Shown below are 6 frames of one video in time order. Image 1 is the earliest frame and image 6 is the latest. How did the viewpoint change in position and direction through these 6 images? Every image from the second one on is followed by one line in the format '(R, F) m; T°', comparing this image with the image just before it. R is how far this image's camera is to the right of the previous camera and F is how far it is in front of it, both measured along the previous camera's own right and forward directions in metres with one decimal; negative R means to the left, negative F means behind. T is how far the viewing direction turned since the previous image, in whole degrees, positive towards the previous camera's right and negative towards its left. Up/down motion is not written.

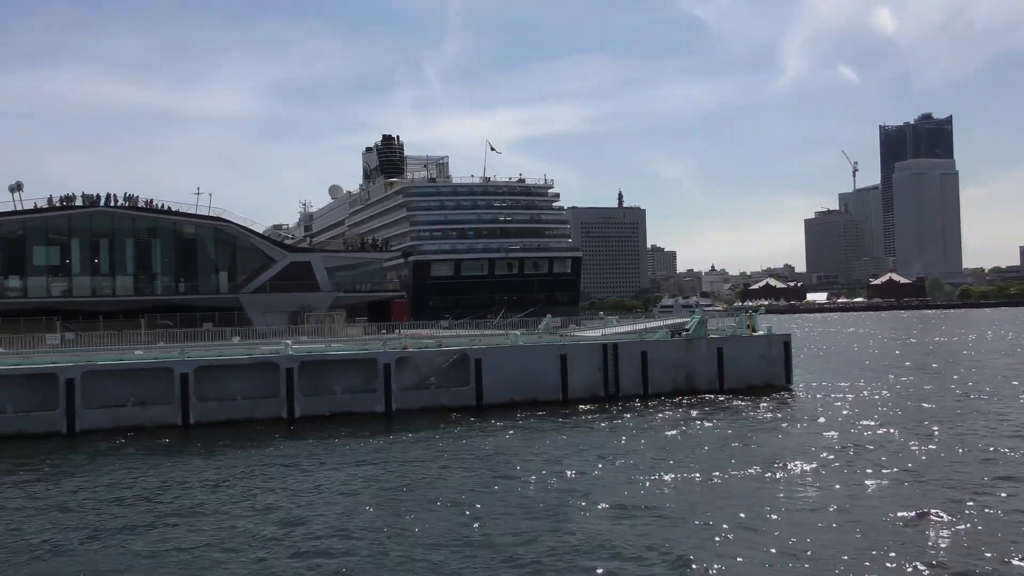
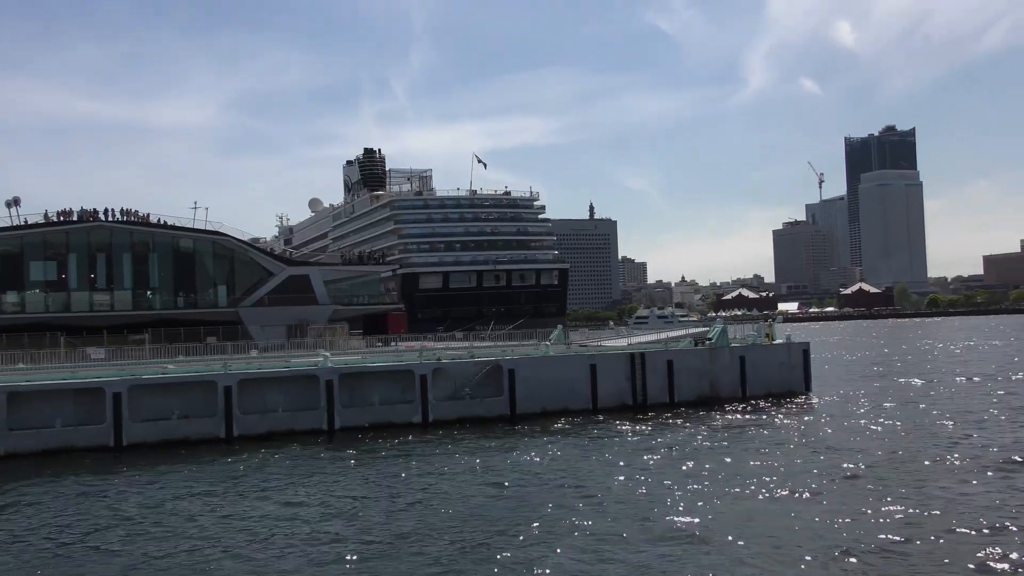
(-1.8, -0.5) m; +2°
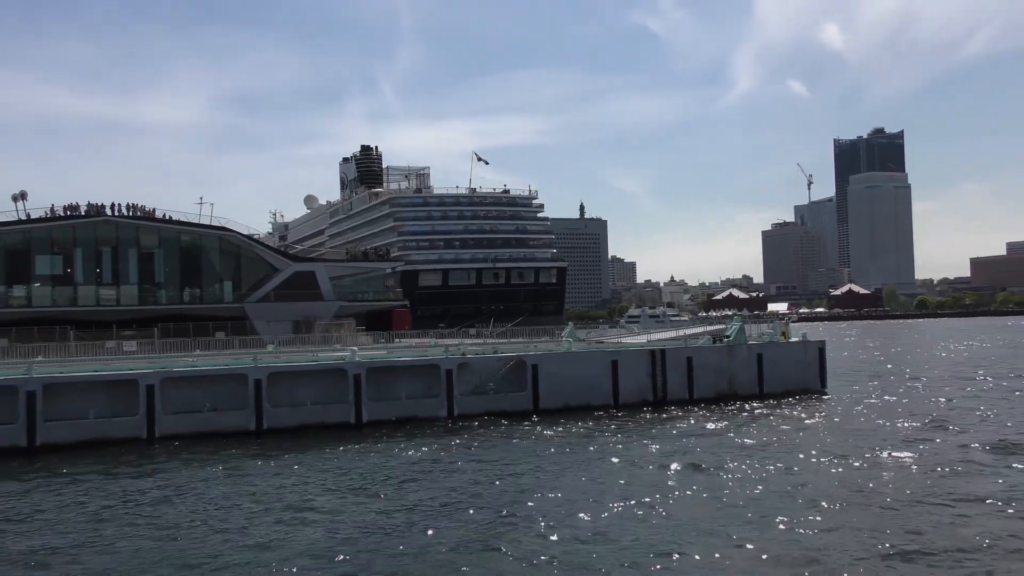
(-1.1, -0.3) m; 0°
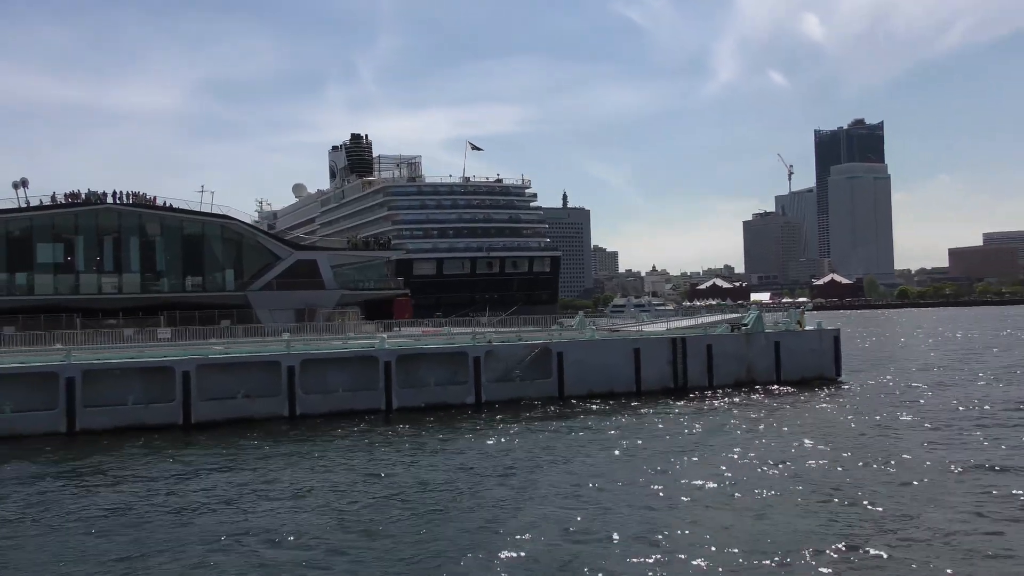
(-1.3, -0.3) m; +1°
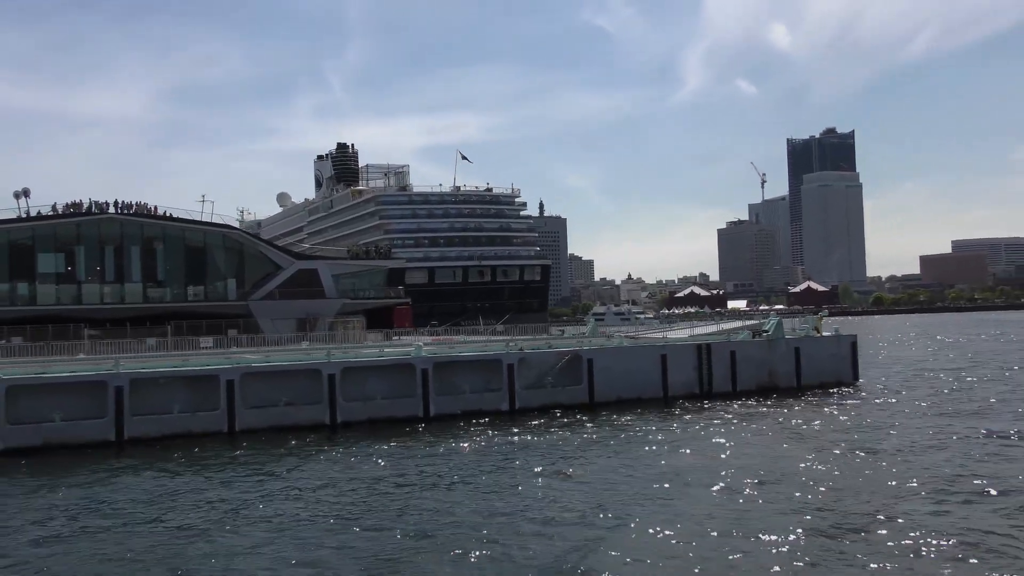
(-1.7, -0.4) m; +1°
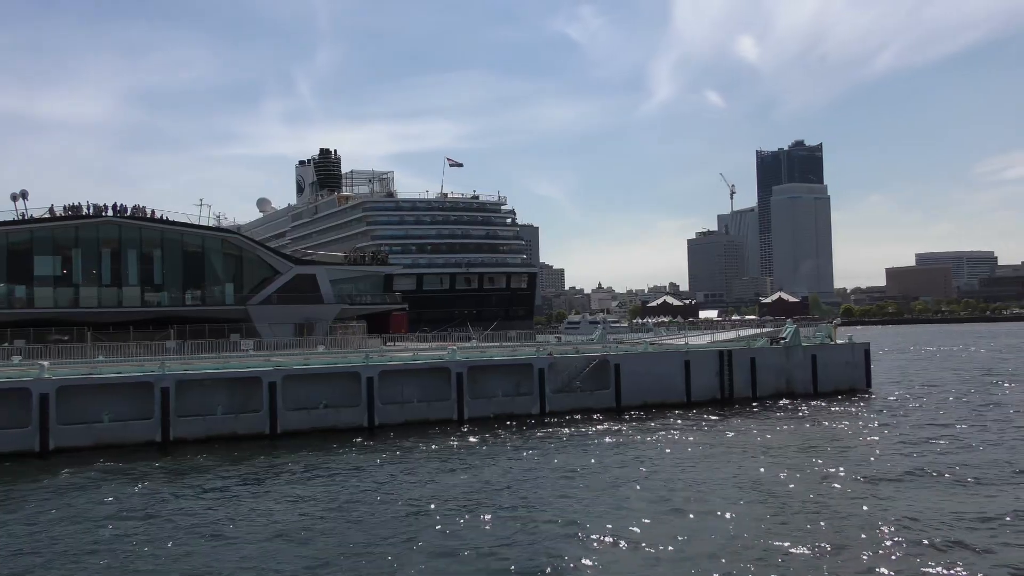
(-1.9, -0.4) m; +2°
